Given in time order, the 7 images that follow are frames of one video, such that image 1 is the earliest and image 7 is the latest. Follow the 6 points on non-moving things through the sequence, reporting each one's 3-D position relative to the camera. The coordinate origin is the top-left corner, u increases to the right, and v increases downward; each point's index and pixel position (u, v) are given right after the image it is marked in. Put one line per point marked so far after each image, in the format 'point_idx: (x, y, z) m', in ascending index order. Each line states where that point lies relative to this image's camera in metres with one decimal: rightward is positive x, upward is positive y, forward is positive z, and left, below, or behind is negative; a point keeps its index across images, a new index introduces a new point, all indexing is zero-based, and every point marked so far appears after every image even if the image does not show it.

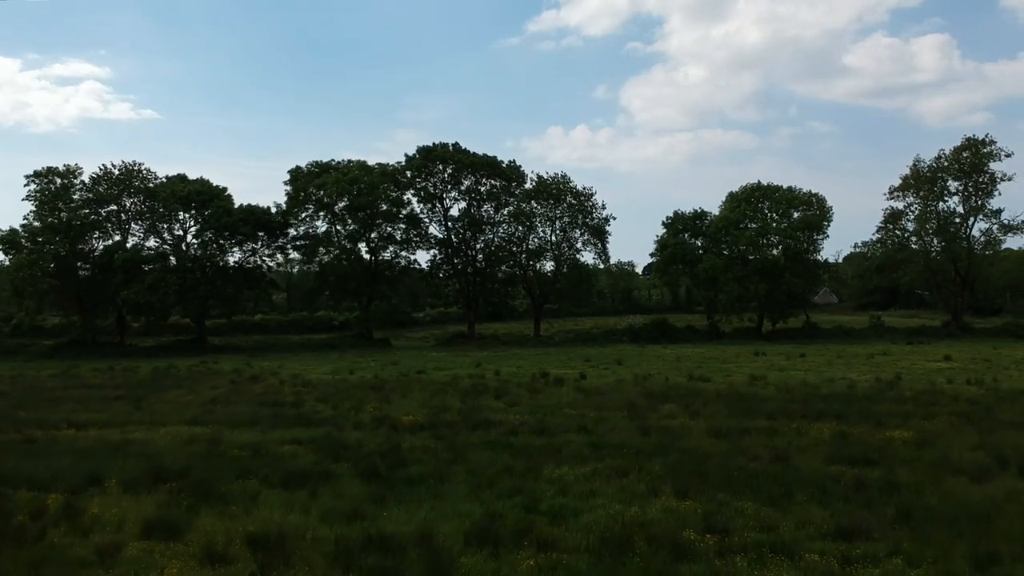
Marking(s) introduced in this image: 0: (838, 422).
0: (+6.4, -2.6, +19.6) m
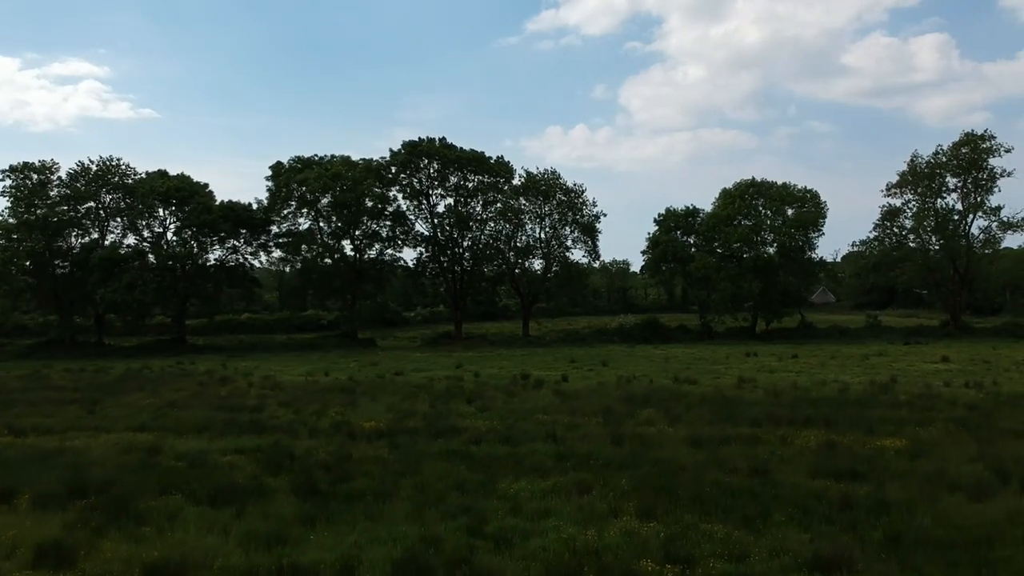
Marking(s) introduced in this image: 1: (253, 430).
0: (+5.7, -2.6, +18.3) m
1: (-5.1, -2.8, +19.7) m
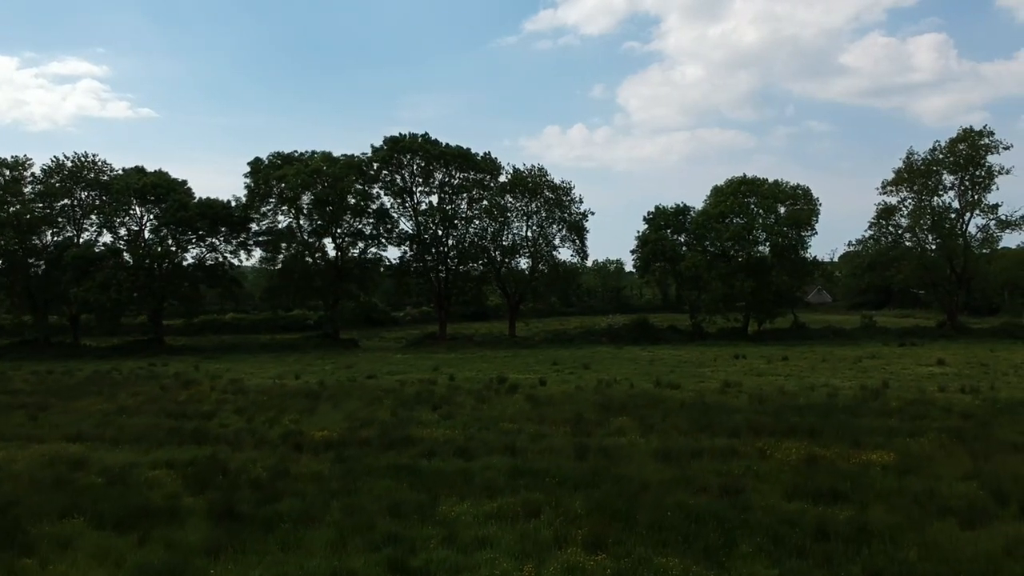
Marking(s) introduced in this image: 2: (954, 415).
0: (+5.0, -2.6, +16.9) m
1: (-5.8, -2.8, +18.3) m
2: (+8.7, -2.5, +19.8) m
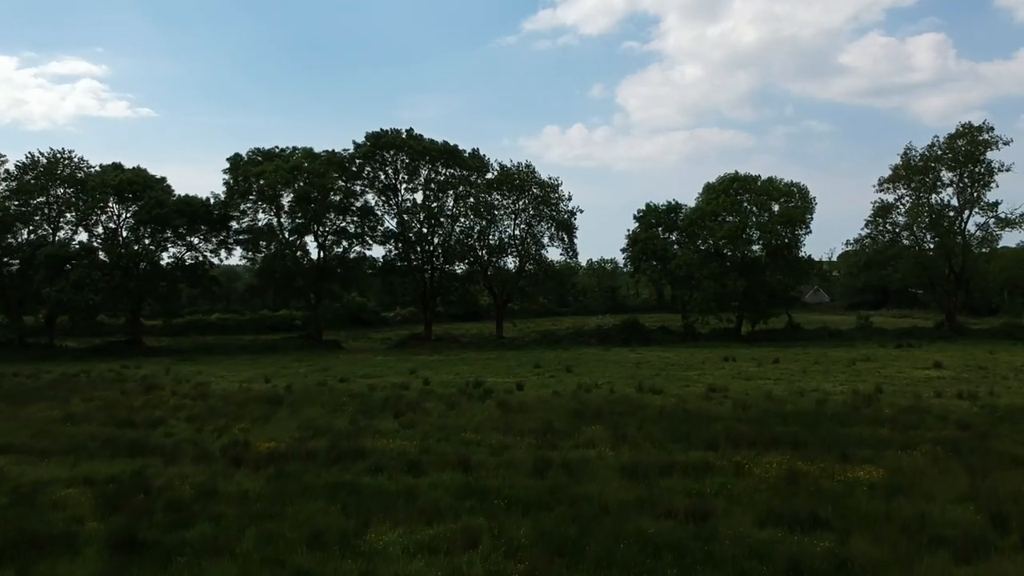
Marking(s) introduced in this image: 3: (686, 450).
0: (+4.4, -2.6, +15.6) m
1: (-6.4, -2.8, +17.0) m
2: (+8.0, -2.5, +18.5) m
3: (+2.7, -2.6, +15.9) m
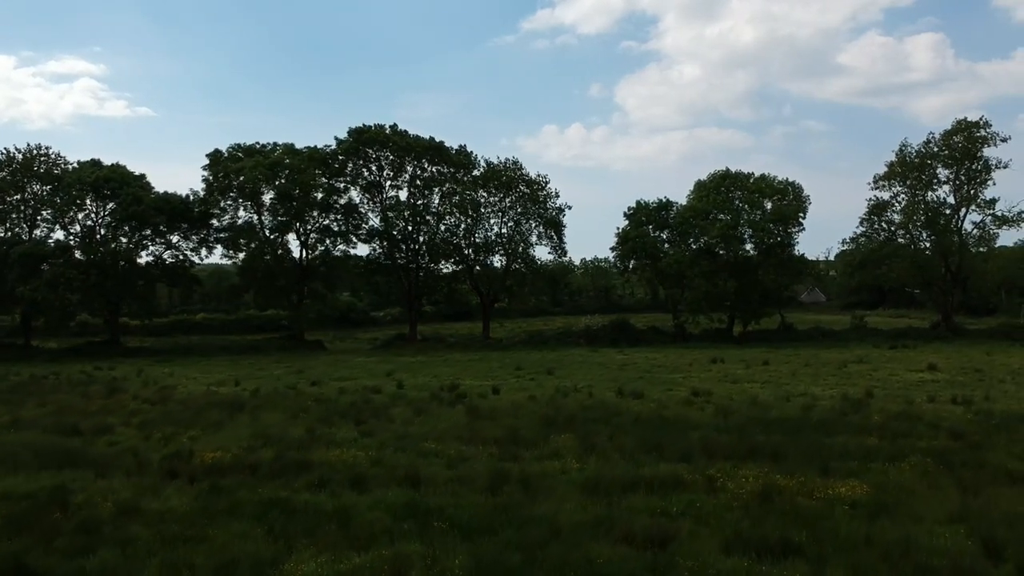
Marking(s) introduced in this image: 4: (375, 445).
0: (+3.7, -2.6, +14.4) m
1: (-7.1, -2.8, +15.8) m
2: (+7.4, -2.5, +17.3) m
3: (+2.1, -2.5, +14.8) m
4: (-2.3, -2.7, +17.2) m
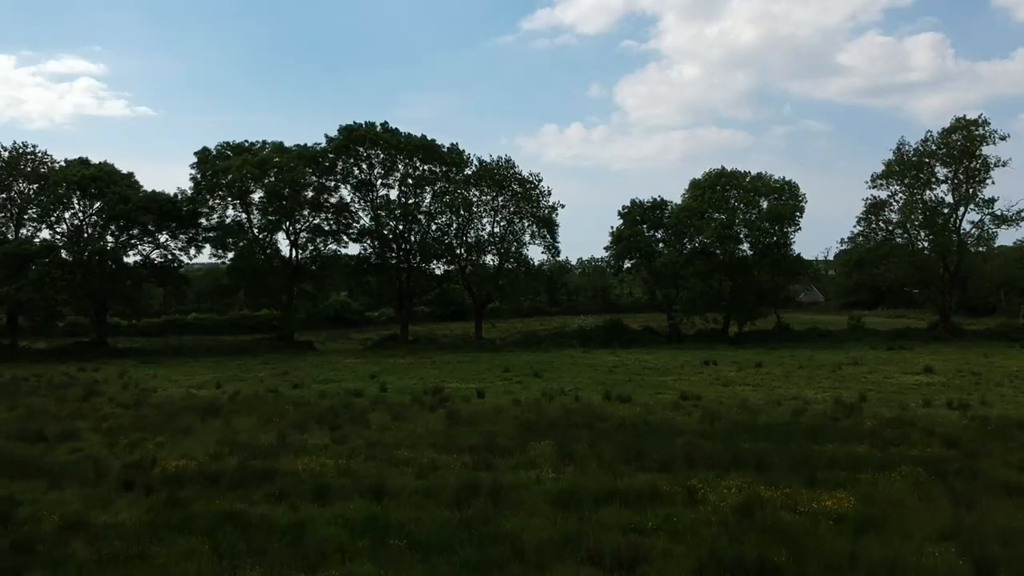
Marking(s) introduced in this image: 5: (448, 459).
0: (+3.3, -2.6, +13.8) m
1: (-7.5, -2.8, +15.1) m
2: (+7.0, -2.5, +16.7) m
3: (+1.7, -2.6, +14.1) m
4: (-2.7, -2.7, +16.5) m
5: (-1.0, -2.6, +15.5) m
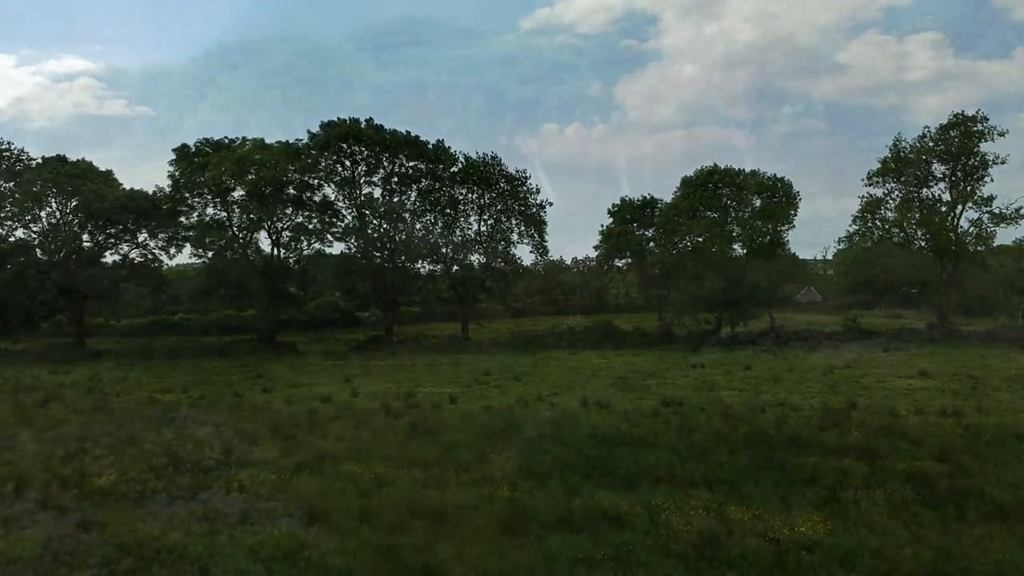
0: (+2.7, -2.6, +12.6) m
1: (-8.1, -2.8, +14.0) m
2: (+6.4, -2.5, +15.5) m
3: (+1.1, -2.6, +13.0) m
4: (-3.3, -2.7, +15.4) m
5: (-1.6, -2.6, +14.3) m
